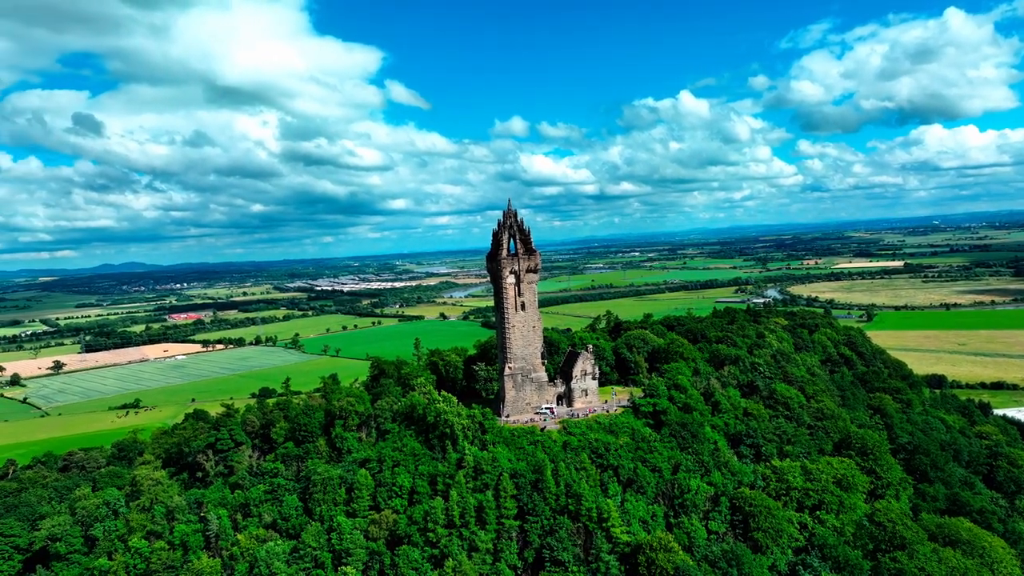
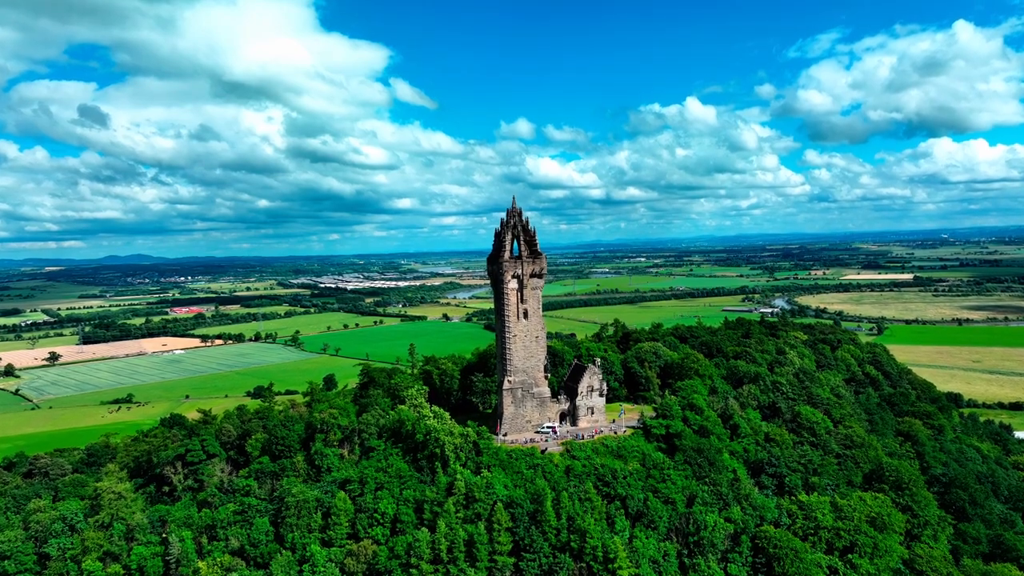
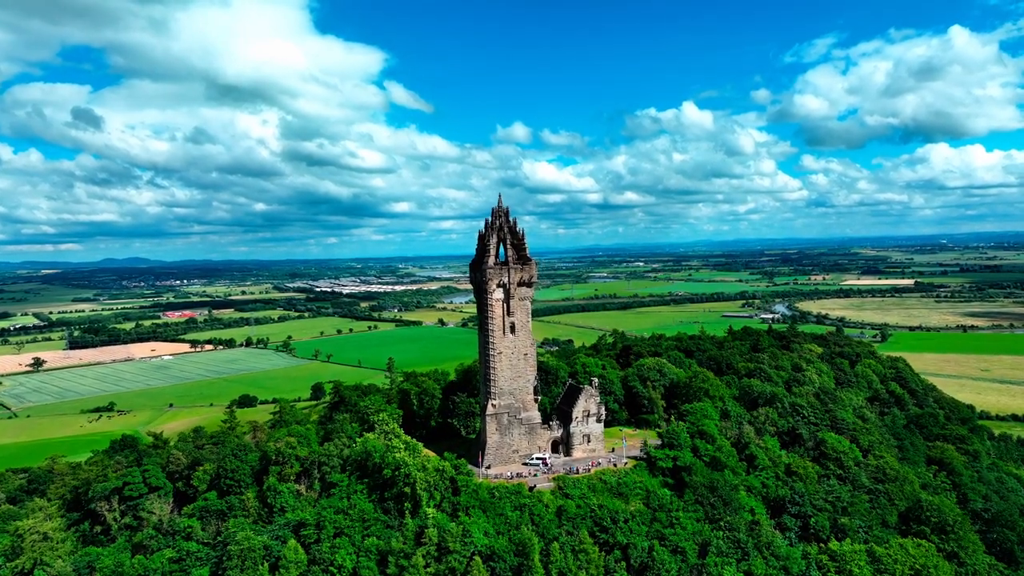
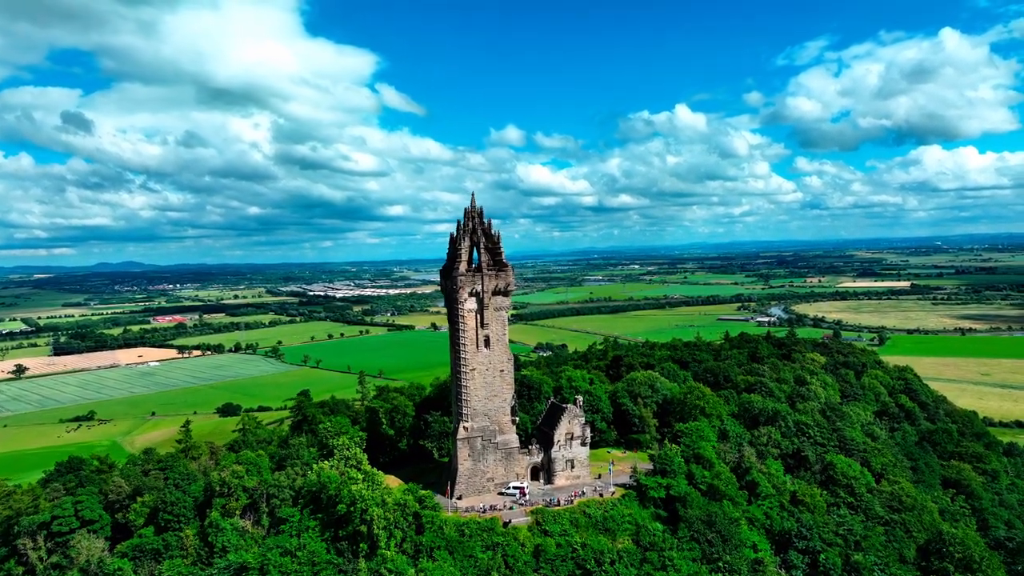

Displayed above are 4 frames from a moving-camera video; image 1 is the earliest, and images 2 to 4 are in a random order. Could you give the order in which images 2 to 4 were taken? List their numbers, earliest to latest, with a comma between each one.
2, 3, 4
